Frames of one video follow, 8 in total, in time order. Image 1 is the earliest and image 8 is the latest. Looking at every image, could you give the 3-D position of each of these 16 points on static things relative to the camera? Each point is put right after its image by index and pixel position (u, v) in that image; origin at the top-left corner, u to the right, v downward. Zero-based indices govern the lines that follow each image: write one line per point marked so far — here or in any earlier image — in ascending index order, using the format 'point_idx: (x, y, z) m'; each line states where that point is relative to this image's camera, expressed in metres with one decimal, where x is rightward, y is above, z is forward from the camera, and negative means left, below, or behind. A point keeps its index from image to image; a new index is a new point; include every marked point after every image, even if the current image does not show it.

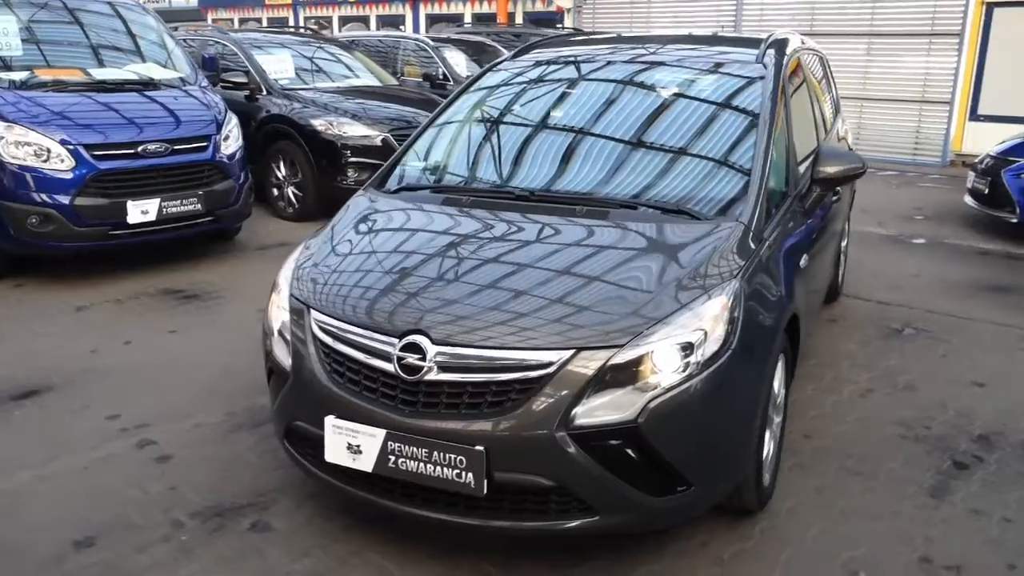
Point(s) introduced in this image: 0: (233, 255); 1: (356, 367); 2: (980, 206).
0: (-2.2, +0.3, +6.7) m
1: (-0.5, -0.2, +2.6) m
2: (+4.1, +0.7, +7.4) m
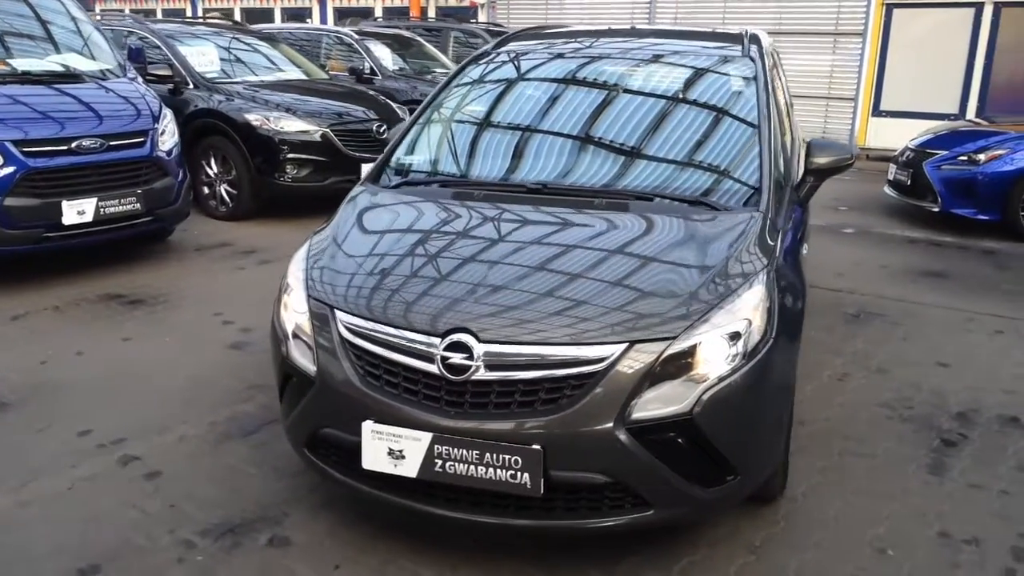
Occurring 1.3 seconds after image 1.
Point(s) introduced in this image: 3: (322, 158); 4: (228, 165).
0: (-2.6, +0.2, +6.3) m
1: (-0.3, -0.2, +2.5) m
2: (+3.6, +0.8, +7.8) m
3: (-1.6, +1.1, +7.3) m
4: (-2.5, +1.1, +7.5) m
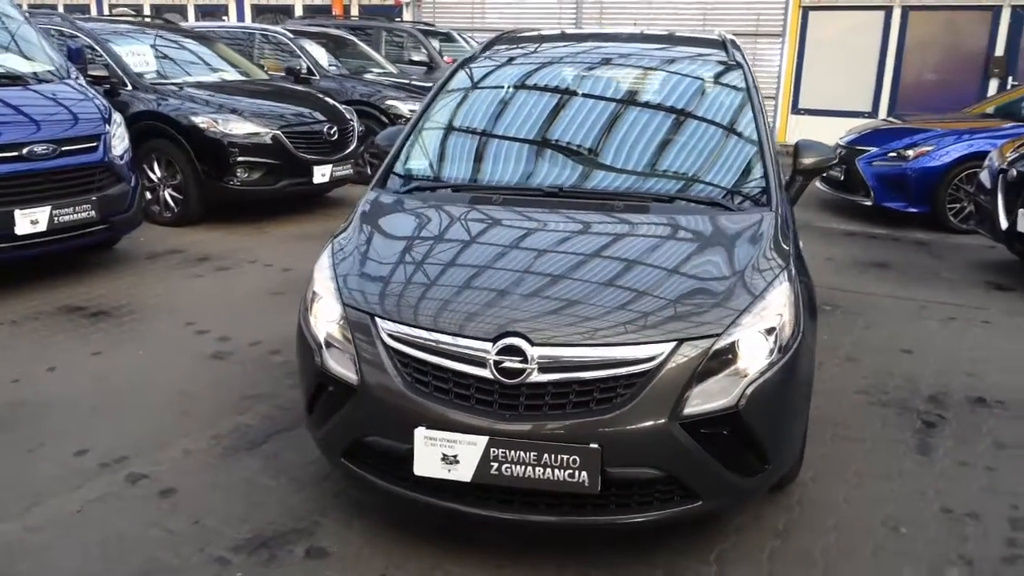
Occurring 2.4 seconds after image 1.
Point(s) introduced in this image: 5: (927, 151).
0: (-2.8, +0.2, +6.1) m
1: (-0.2, -0.3, +2.5) m
2: (+3.1, +0.9, +8.2) m
3: (-2.0, +1.1, +7.1) m
4: (-2.9, +1.0, +7.3) m
5: (+3.7, +1.2, +7.5) m
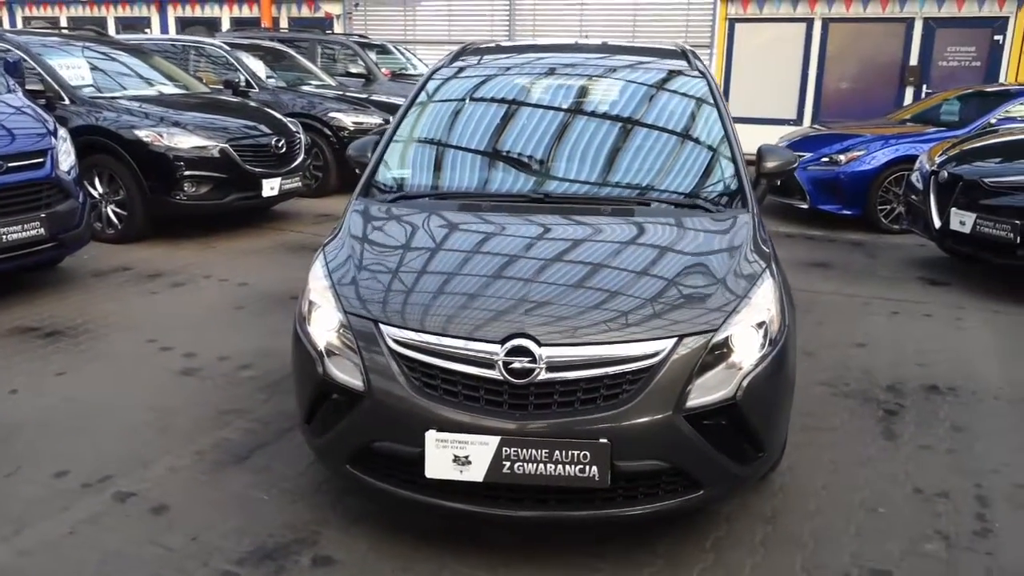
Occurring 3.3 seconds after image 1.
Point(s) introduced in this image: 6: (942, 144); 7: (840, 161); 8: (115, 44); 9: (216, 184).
0: (-3.1, 0.0, +5.9) m
1: (-0.2, -0.3, +2.6) m
2: (+2.6, +0.9, +8.5) m
3: (-2.4, +0.9, +7.0) m
4: (-3.3, +0.9, +7.1) m
5: (+3.2, +1.2, +7.9) m
6: (+3.5, +1.2, +6.8) m
7: (+3.1, +1.2, +7.9) m
8: (-4.1, +2.5, +8.7) m
9: (-2.5, +0.9, +7.1) m
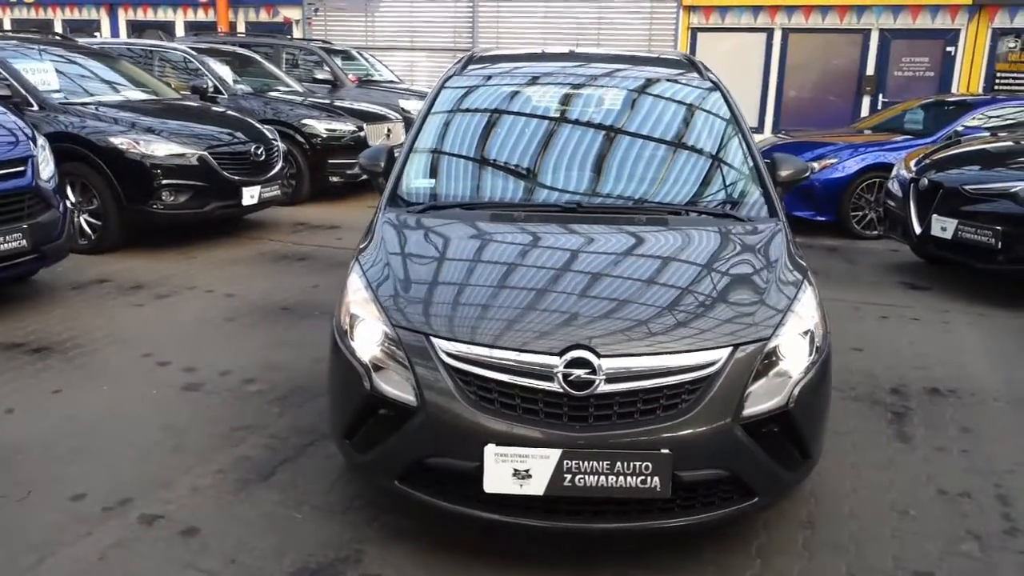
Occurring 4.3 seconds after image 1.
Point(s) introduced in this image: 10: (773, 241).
0: (-3.1, -0.1, +5.7) m
1: (0.0, -0.3, +2.6) m
2: (+2.4, +0.9, +8.7) m
3: (-2.5, +0.9, +6.8) m
4: (-3.4, +0.8, +6.9) m
5: (+3.0, +1.2, +8.1) m
6: (+3.4, +1.1, +7.0) m
7: (+2.9, +1.1, +8.1) m
8: (-4.3, +2.4, +8.4) m
9: (-2.6, +0.8, +6.9) m
10: (+1.0, +0.2, +3.3) m
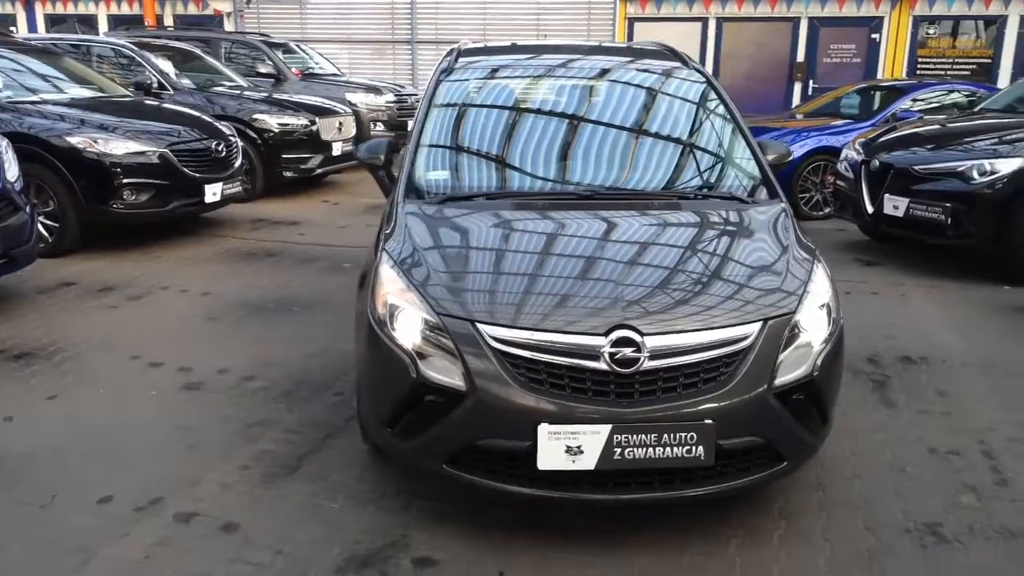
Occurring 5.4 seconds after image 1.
0: (-3.2, -0.1, +5.5) m
1: (+0.1, -0.3, +2.7) m
2: (+2.0, +1.1, +8.9) m
3: (-2.8, +0.8, +6.7) m
4: (-3.7, +0.7, +6.7) m
5: (+2.6, +1.4, +8.4) m
6: (+3.1, +1.3, +7.4) m
7: (+2.5, +1.3, +8.4) m
8: (-4.7, +2.3, +8.1) m
9: (-2.8, +0.8, +6.8) m
10: (+1.1, +0.3, +3.5) m
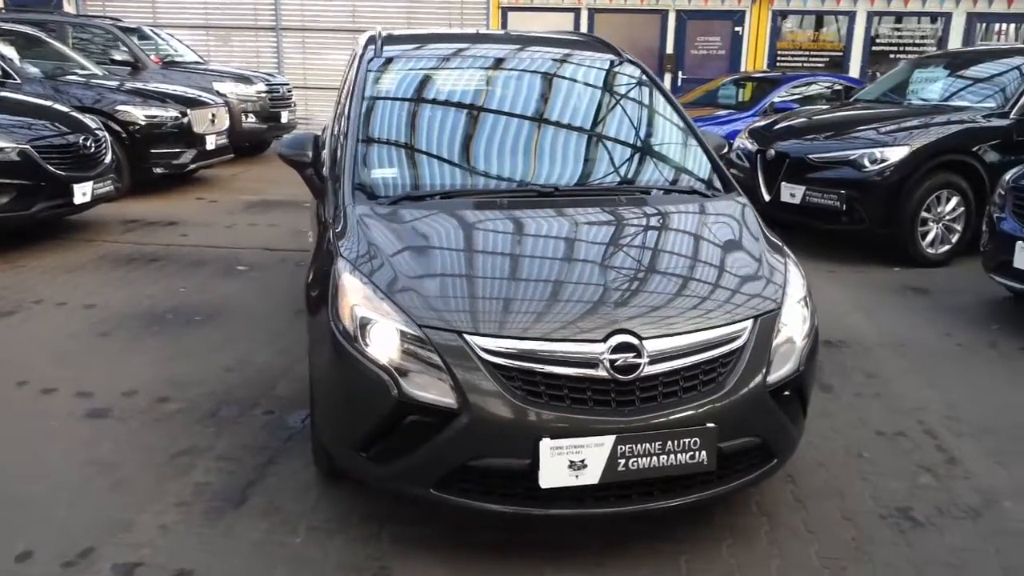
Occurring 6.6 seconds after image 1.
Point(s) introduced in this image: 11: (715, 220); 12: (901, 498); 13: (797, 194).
0: (-3.7, -0.2, +4.8) m
1: (+0.1, -0.3, +2.5) m
2: (+0.8, +1.2, +9.0) m
3: (-3.4, +0.8, +6.0) m
4: (-4.3, +0.6, +5.8) m
5: (+1.6, +1.5, +8.5) m
6: (+2.2, +1.5, +7.6) m
7: (+1.4, +1.5, +8.5) m
8: (-5.7, +2.2, +7.0) m
9: (-3.5, +0.7, +6.0) m
10: (+0.9, +0.3, +3.4) m
11: (+0.8, +0.3, +3.4) m
12: (+1.5, -0.8, +3.2) m
13: (+2.2, +0.7, +6.5) m
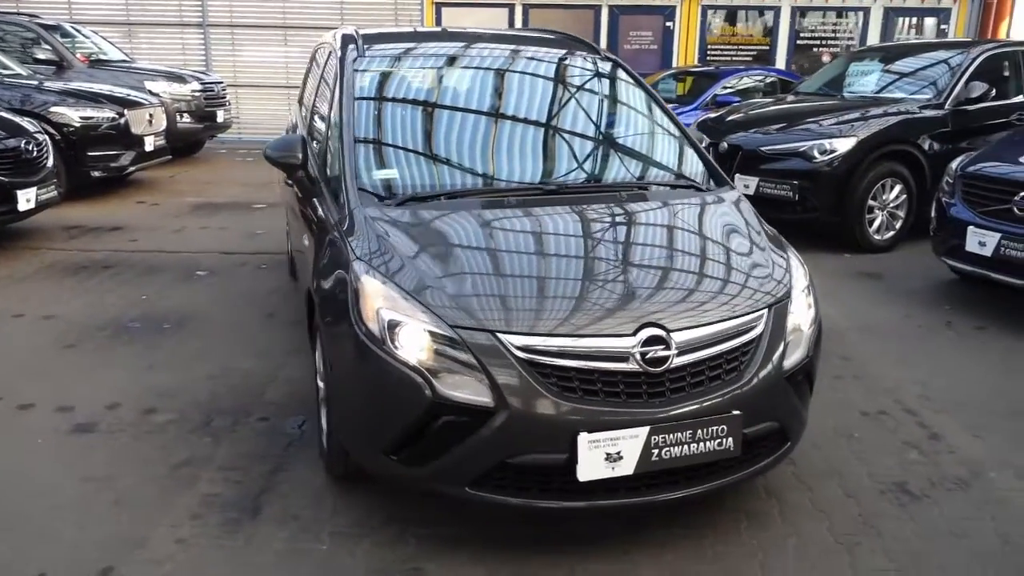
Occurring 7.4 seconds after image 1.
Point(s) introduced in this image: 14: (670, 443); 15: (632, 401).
0: (-3.8, -0.3, +4.5) m
1: (+0.2, -0.3, +2.6) m
2: (+0.3, +1.2, +9.1) m
3: (-3.7, +0.7, +5.7) m
4: (-4.5, +0.5, +5.4) m
5: (+1.1, +1.6, +8.7) m
6: (+1.7, +1.6, +7.8) m
7: (+0.9, +1.5, +8.7) m
8: (-6.0, +2.0, +6.5) m
9: (-3.7, +0.6, +5.7) m
10: (+0.9, +0.3, +3.5) m
11: (+0.8, +0.3, +3.5) m
12: (+1.5, -0.7, +3.3) m
13: (+1.9, +0.8, +6.7) m
14: (+0.5, -0.5, +2.6) m
15: (+0.4, -0.3, +2.6) m
